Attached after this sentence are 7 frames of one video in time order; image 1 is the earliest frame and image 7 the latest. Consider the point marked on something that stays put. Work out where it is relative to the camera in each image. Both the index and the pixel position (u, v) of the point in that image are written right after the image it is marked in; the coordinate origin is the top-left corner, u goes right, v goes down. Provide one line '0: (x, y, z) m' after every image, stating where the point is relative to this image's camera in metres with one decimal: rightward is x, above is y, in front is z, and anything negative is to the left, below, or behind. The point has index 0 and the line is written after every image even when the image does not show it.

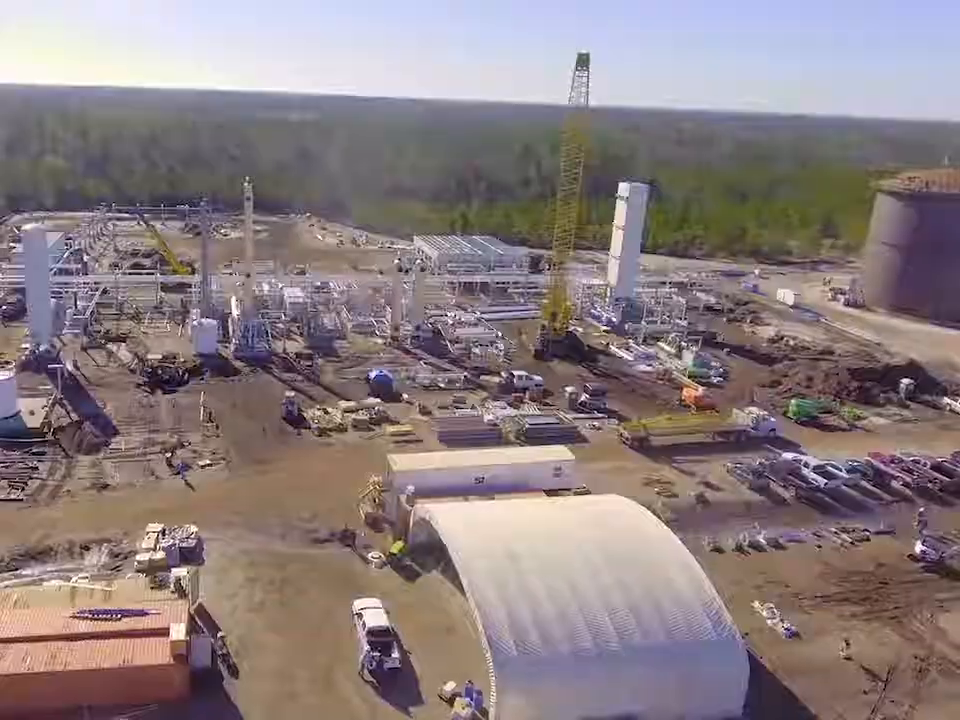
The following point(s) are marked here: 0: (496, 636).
0: (+0.4, -5.8, +17.2) m
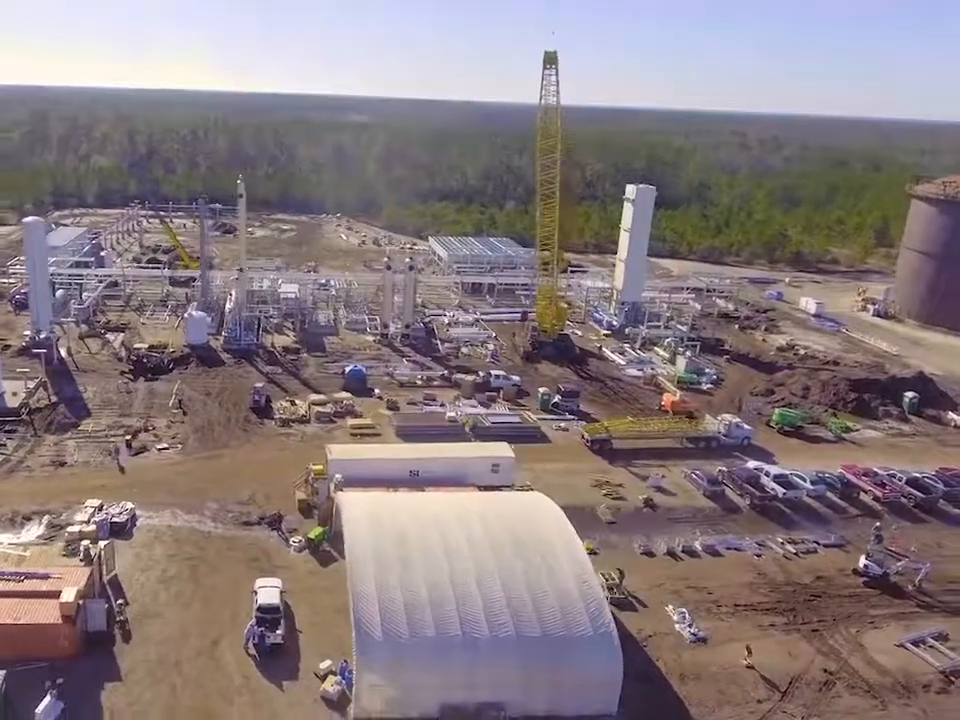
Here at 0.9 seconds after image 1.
0: (-2.5, -5.6, +17.6) m
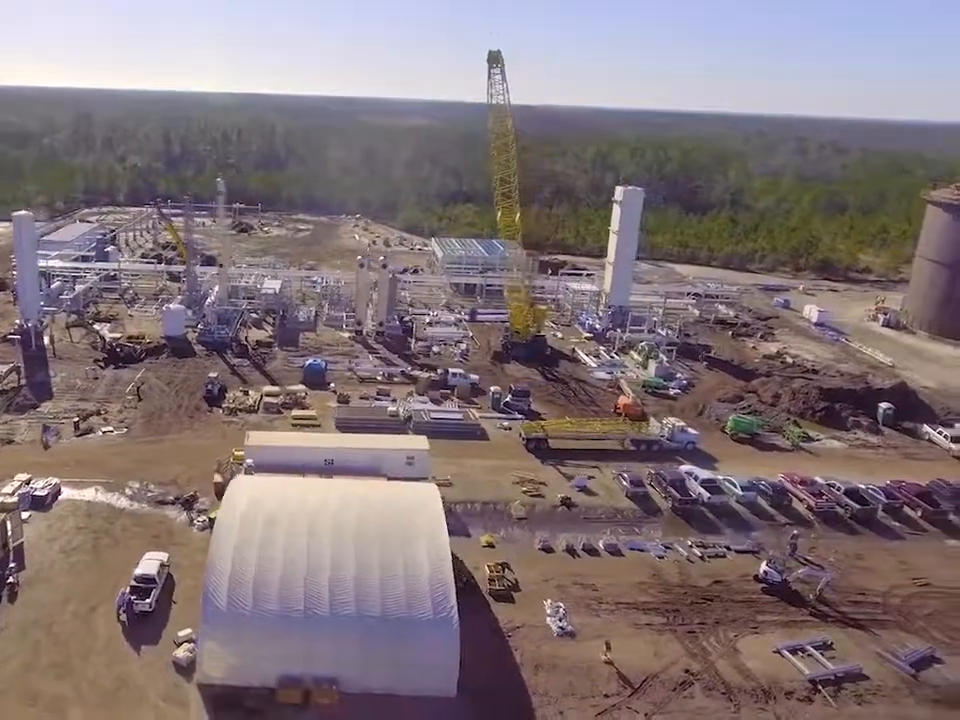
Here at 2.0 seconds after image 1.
0: (-6.1, -5.3, +18.5) m
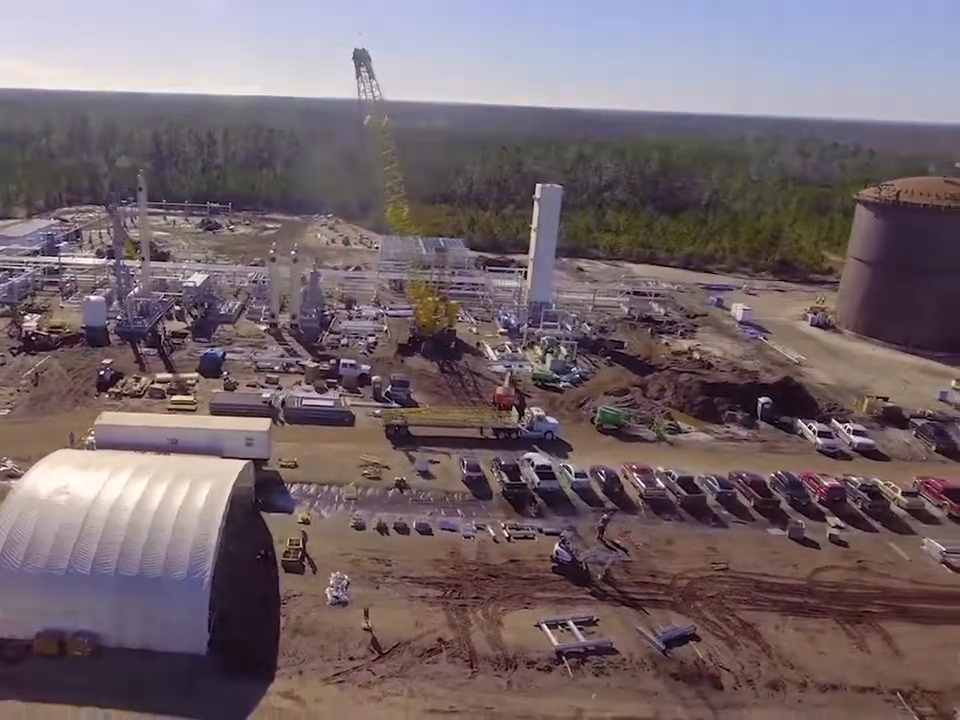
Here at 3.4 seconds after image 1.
0: (-12.4, -4.8, +20.5) m
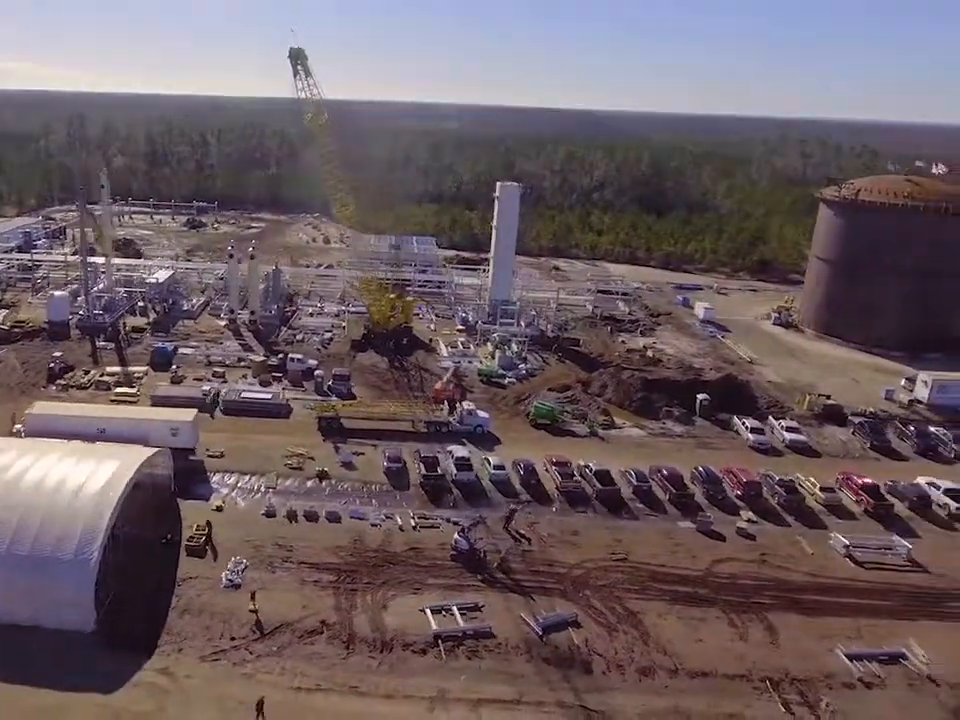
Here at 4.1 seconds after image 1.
0: (-15.6, -4.5, +21.6) m
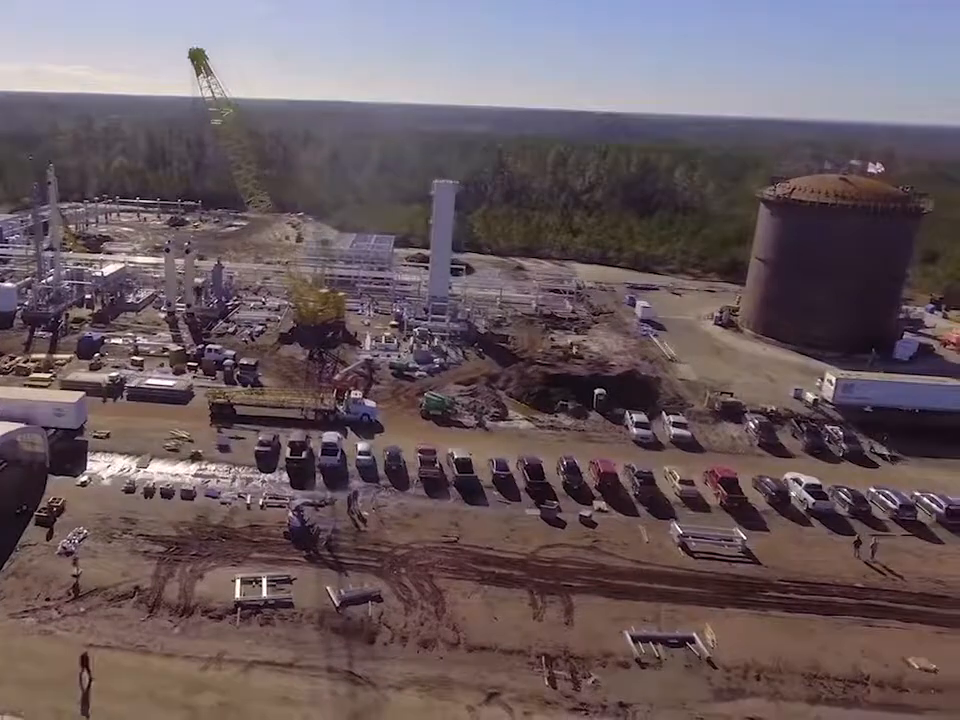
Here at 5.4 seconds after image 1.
0: (-21.4, -3.8, +23.9) m
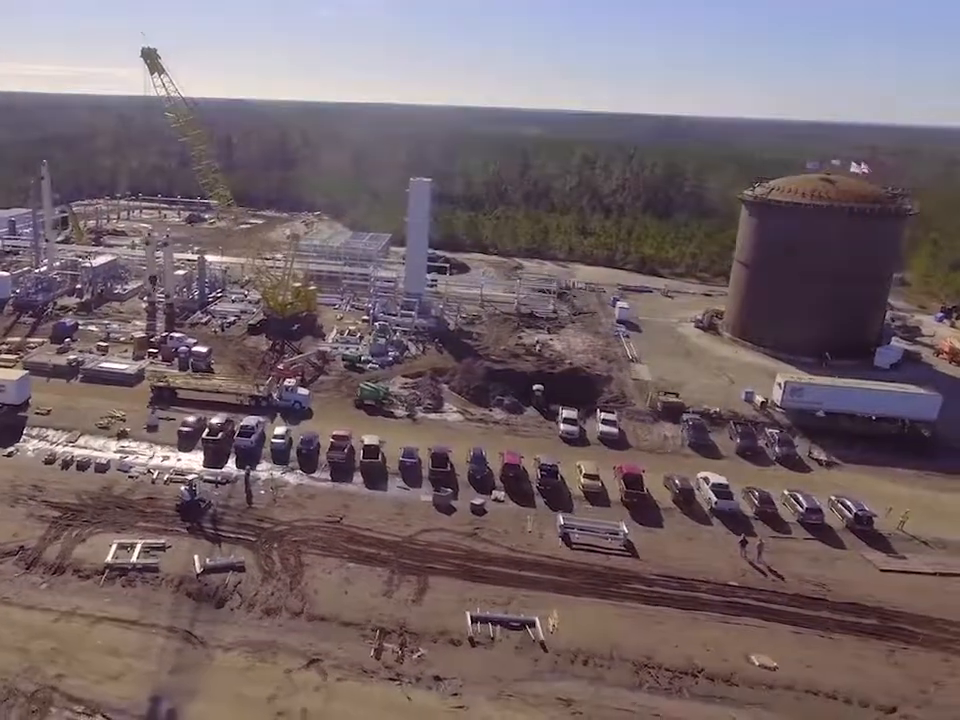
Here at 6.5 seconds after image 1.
0: (-25.6, -2.7, +26.7) m
